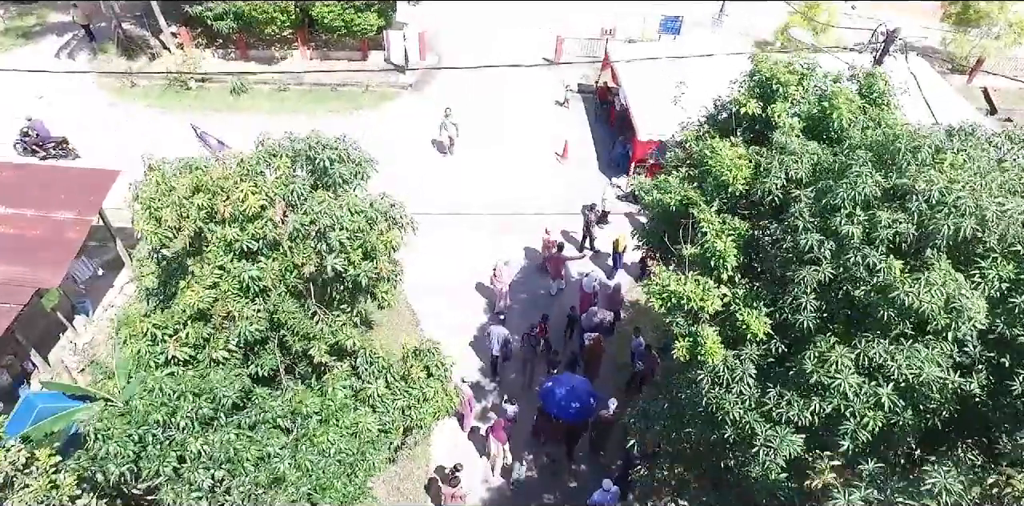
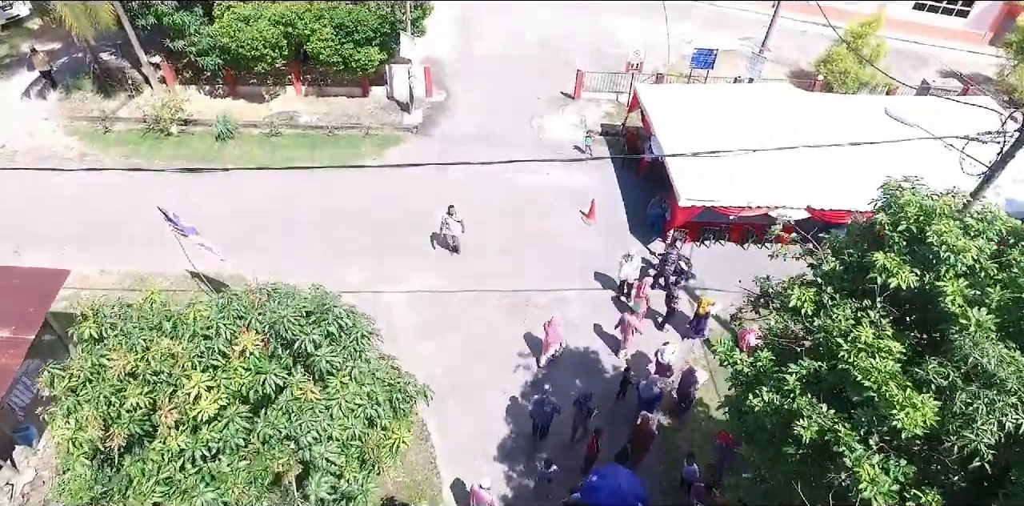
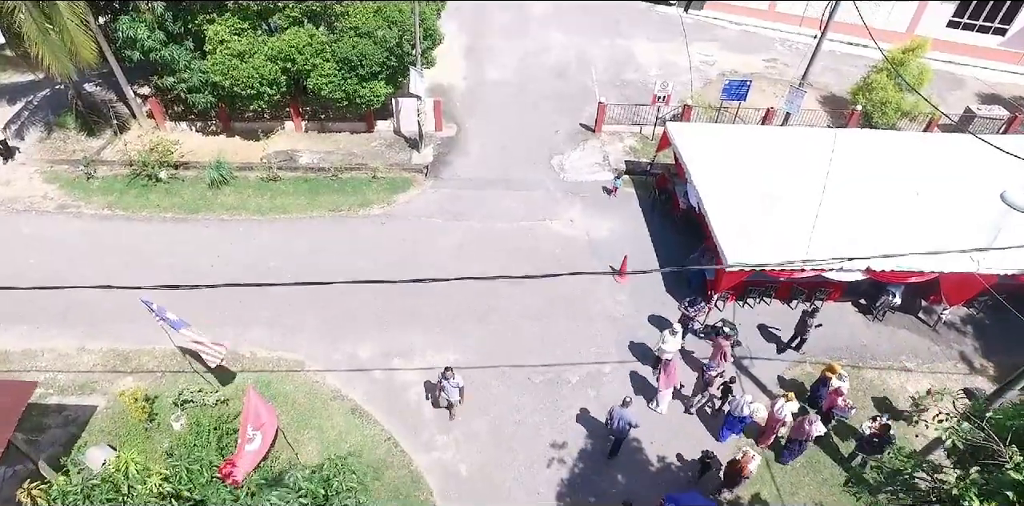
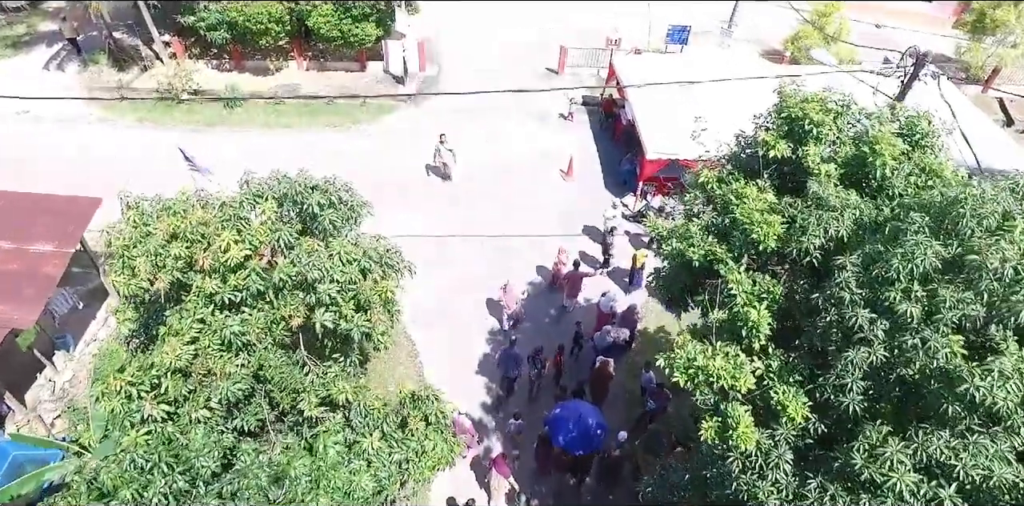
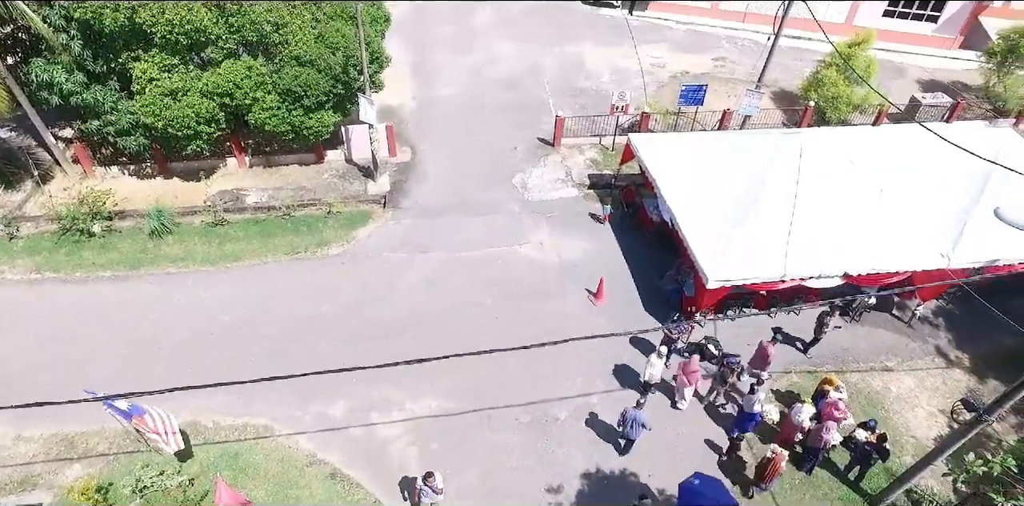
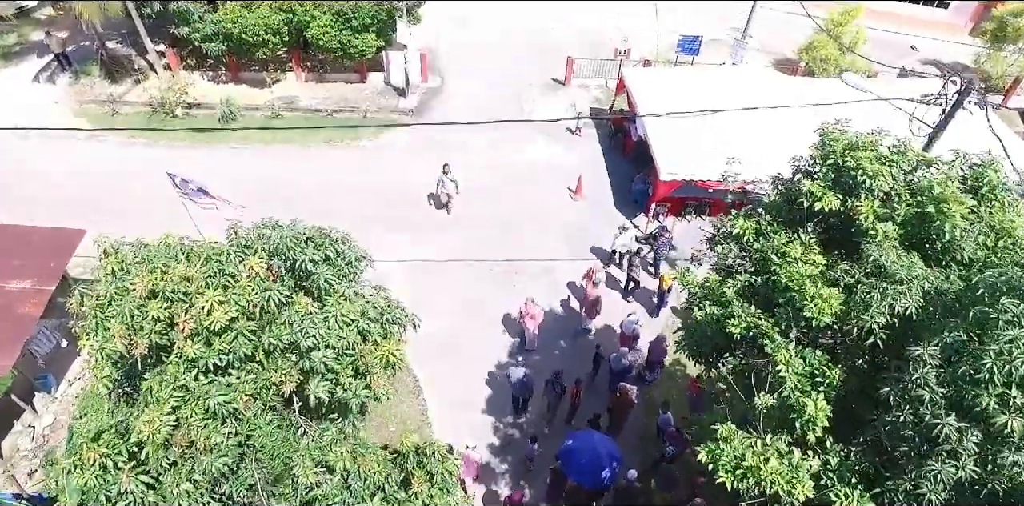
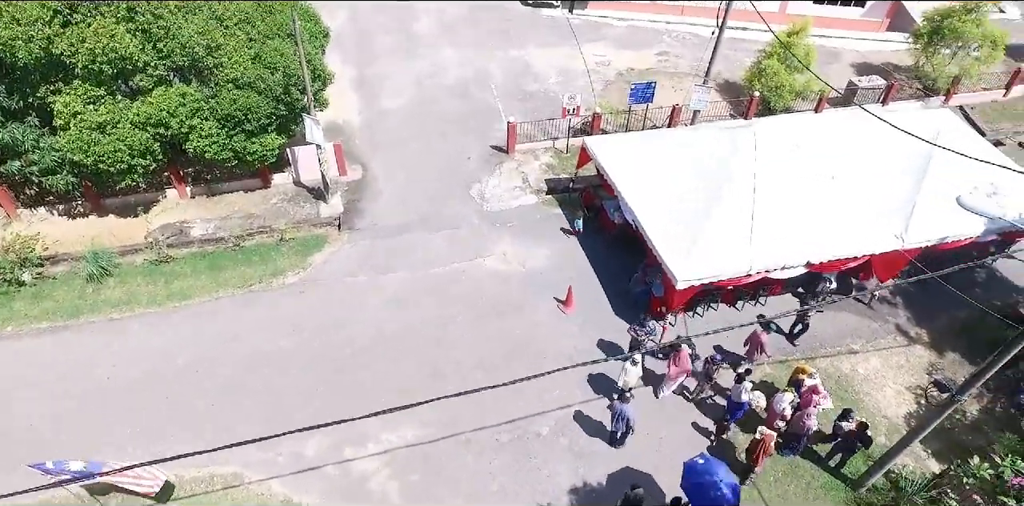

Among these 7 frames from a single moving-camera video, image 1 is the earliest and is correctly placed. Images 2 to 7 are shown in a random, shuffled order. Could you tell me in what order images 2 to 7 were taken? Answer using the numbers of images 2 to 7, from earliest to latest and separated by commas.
4, 6, 2, 3, 5, 7
